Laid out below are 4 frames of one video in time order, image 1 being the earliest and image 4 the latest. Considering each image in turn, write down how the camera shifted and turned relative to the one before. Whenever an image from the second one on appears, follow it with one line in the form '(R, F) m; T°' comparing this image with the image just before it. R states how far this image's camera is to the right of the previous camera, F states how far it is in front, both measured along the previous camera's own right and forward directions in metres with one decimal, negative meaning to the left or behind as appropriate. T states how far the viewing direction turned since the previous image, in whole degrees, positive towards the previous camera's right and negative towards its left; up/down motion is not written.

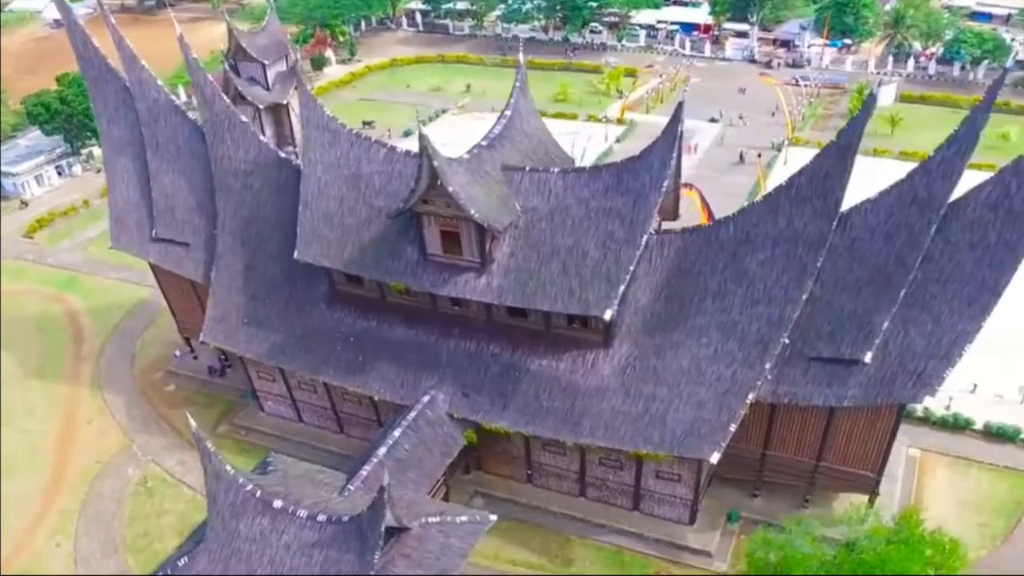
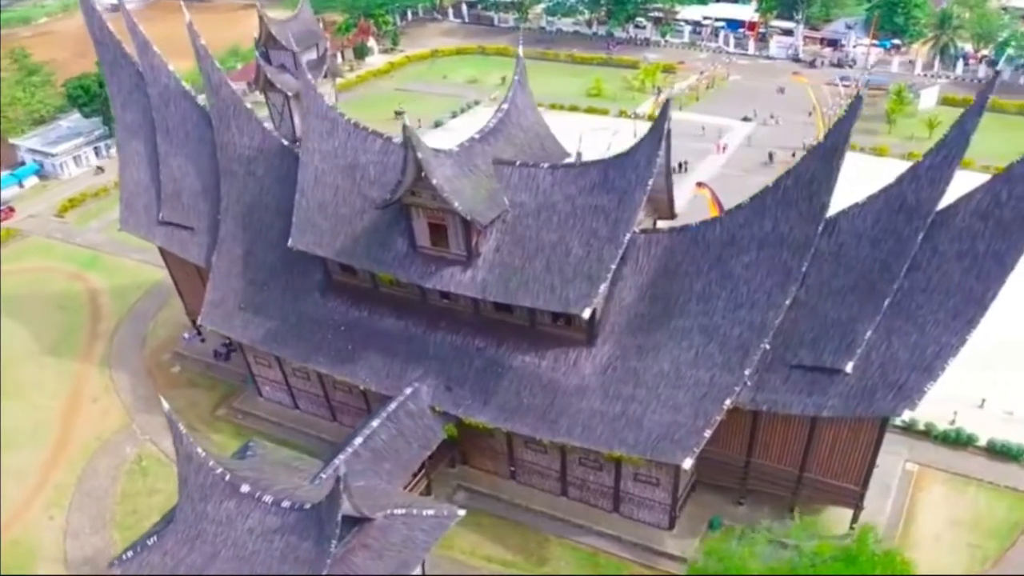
(+1.7, +0.3) m; -3°
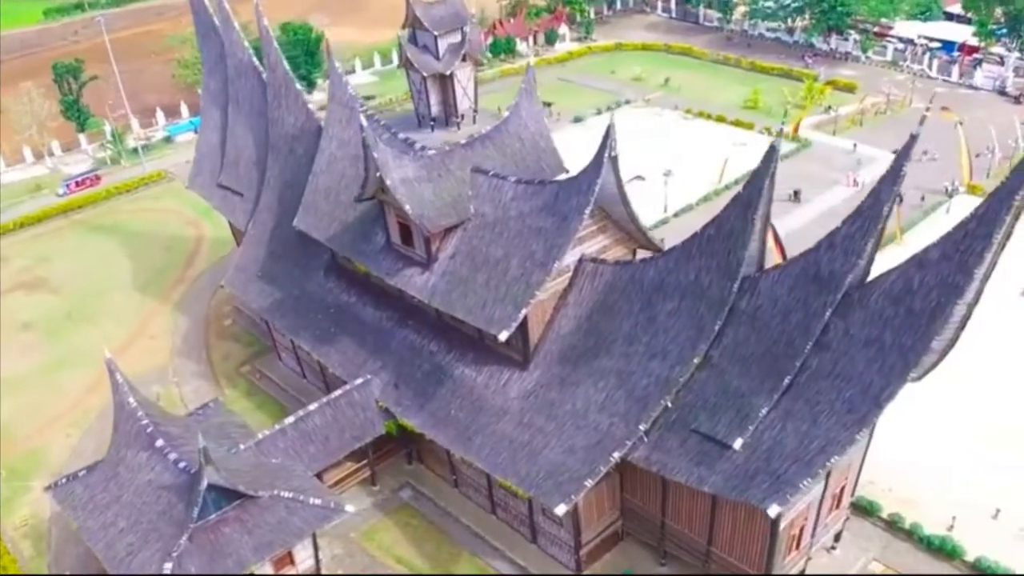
(+6.8, +1.2) m; -13°
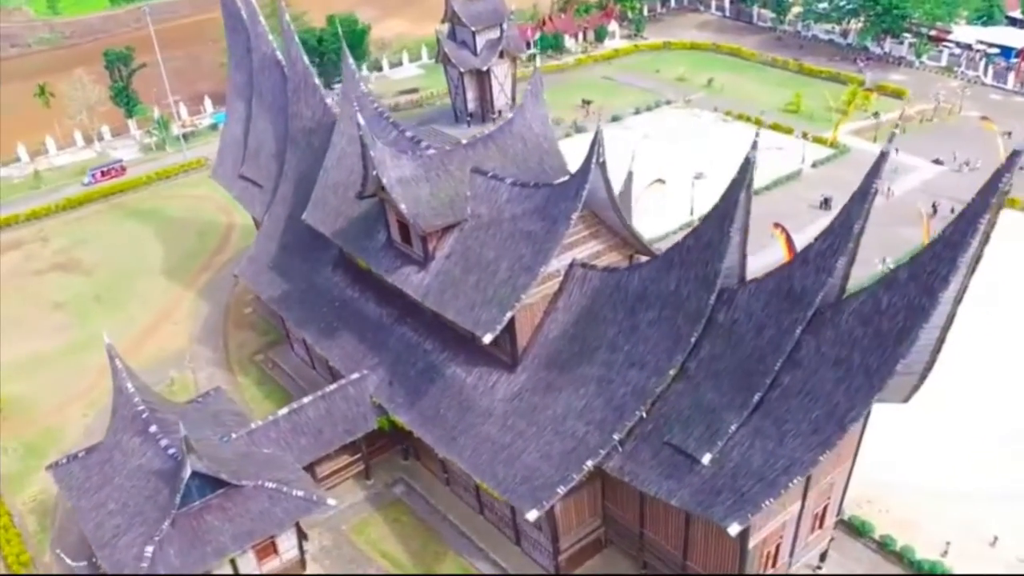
(+1.6, 0.0) m; -3°
